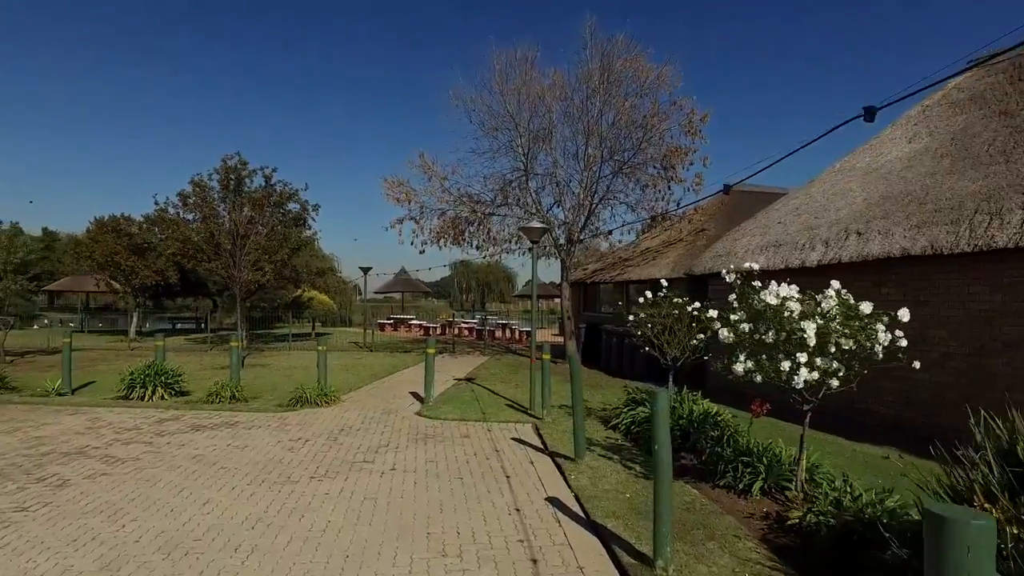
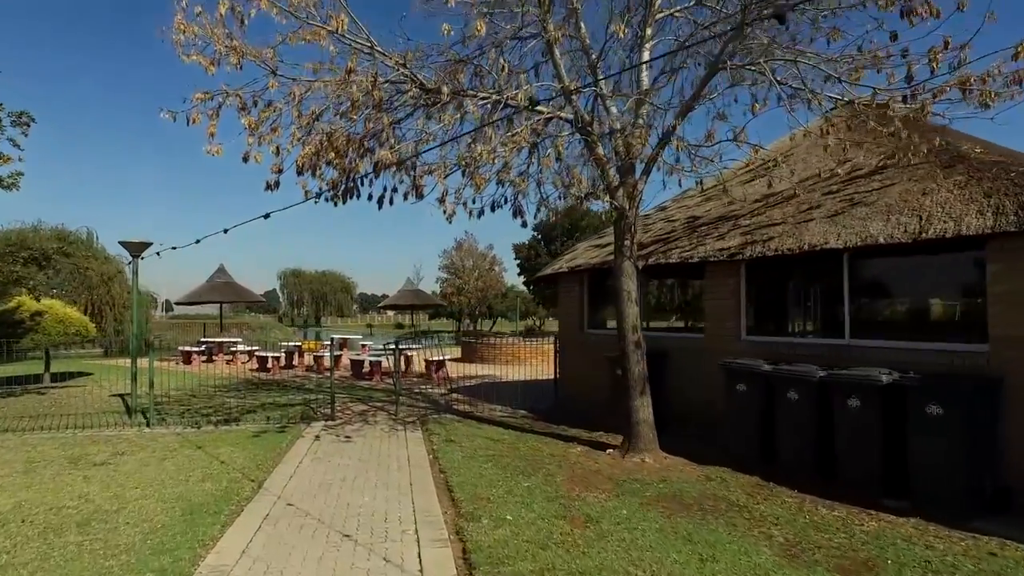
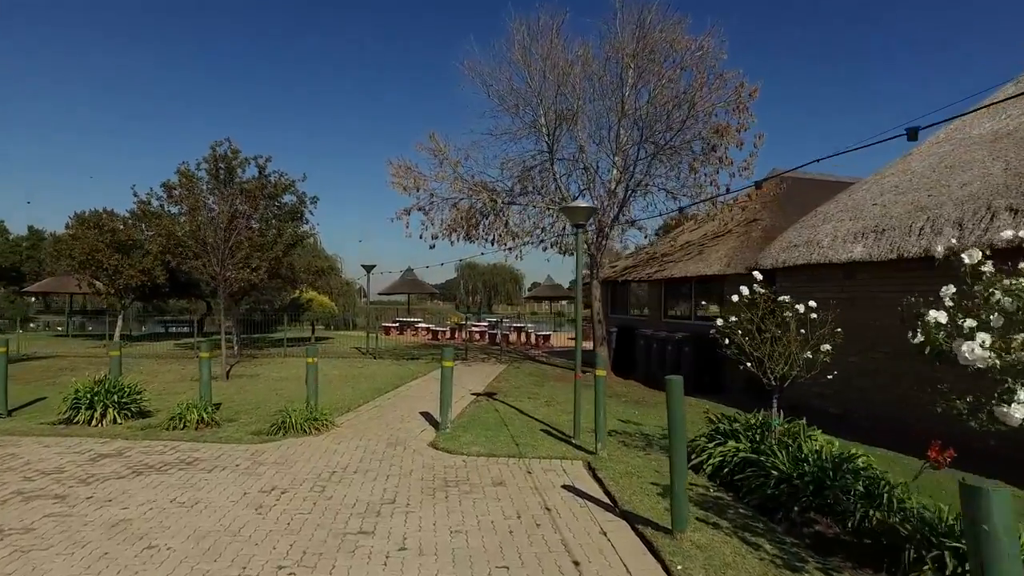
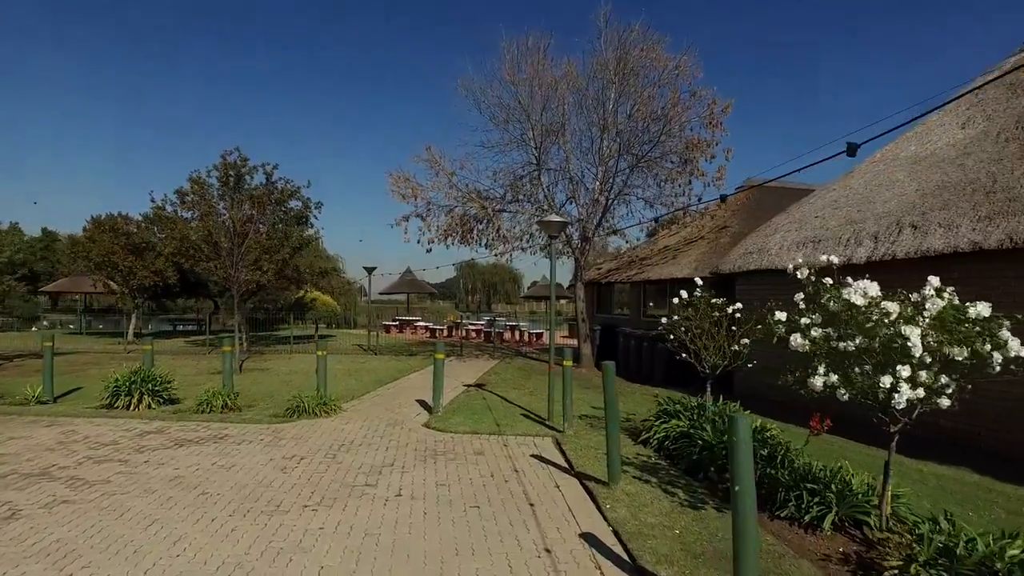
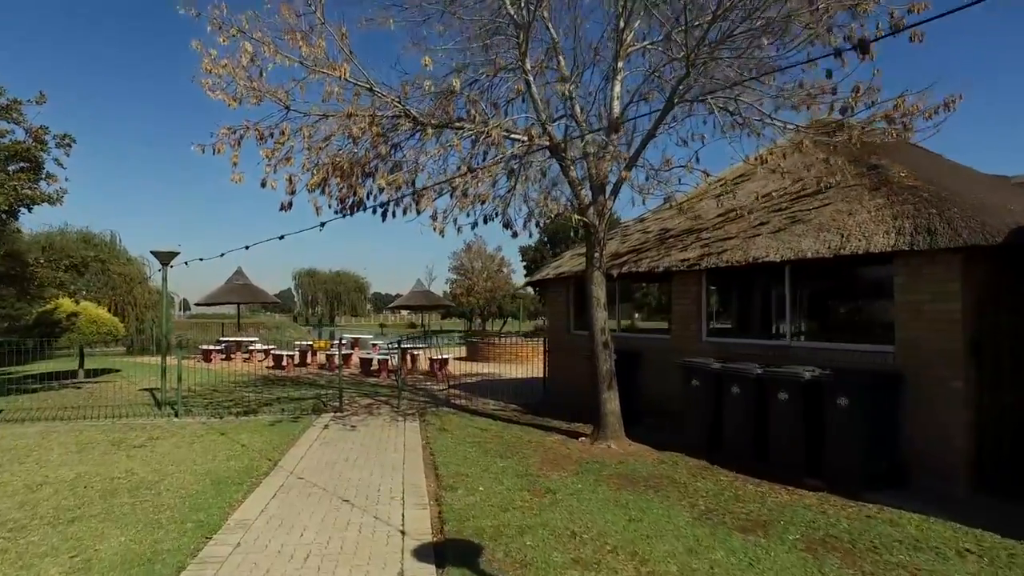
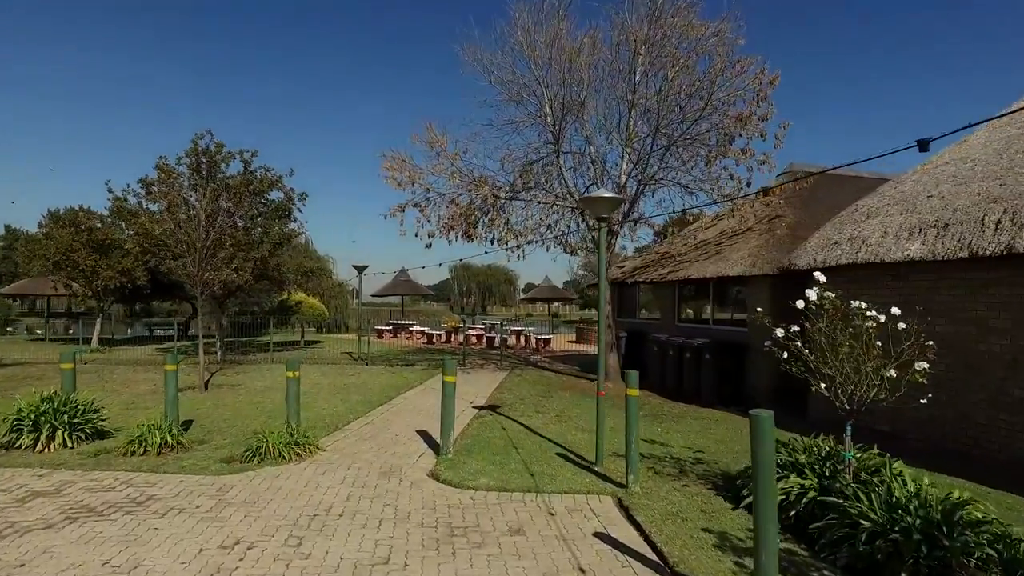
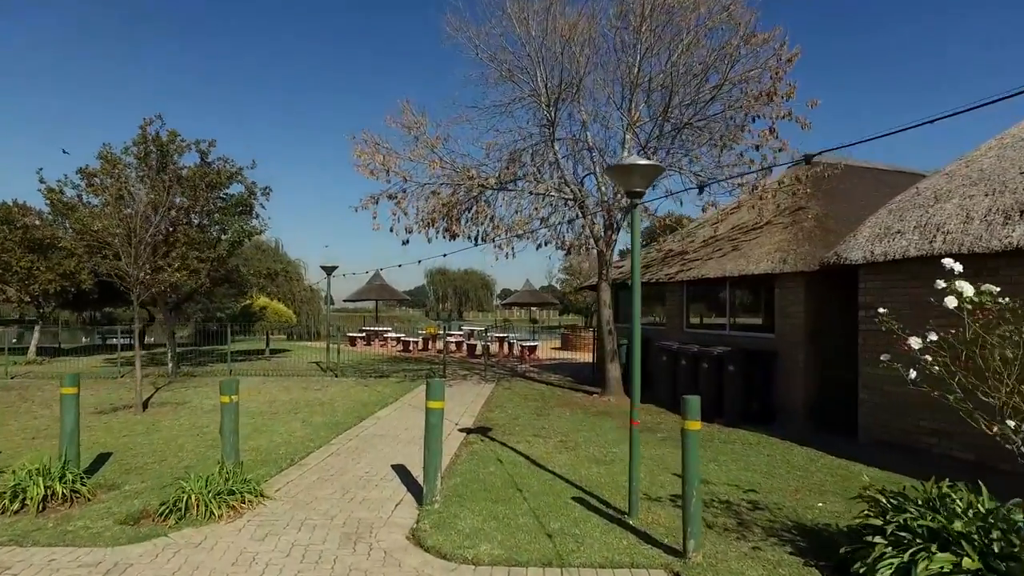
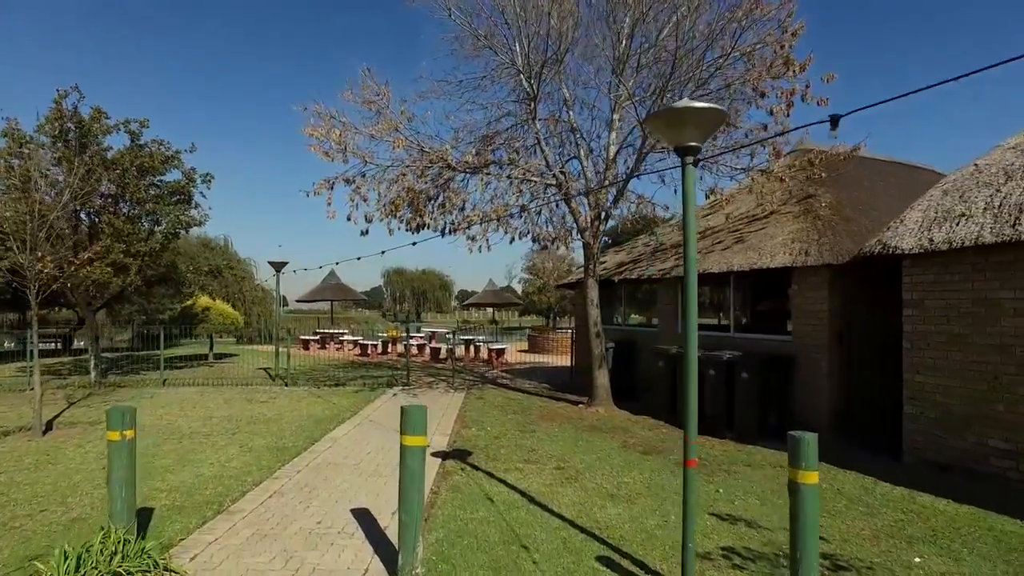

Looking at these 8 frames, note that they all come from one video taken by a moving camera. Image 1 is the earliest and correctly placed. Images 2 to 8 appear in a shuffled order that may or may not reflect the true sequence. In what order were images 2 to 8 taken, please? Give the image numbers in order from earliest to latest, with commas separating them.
4, 3, 6, 7, 8, 5, 2
